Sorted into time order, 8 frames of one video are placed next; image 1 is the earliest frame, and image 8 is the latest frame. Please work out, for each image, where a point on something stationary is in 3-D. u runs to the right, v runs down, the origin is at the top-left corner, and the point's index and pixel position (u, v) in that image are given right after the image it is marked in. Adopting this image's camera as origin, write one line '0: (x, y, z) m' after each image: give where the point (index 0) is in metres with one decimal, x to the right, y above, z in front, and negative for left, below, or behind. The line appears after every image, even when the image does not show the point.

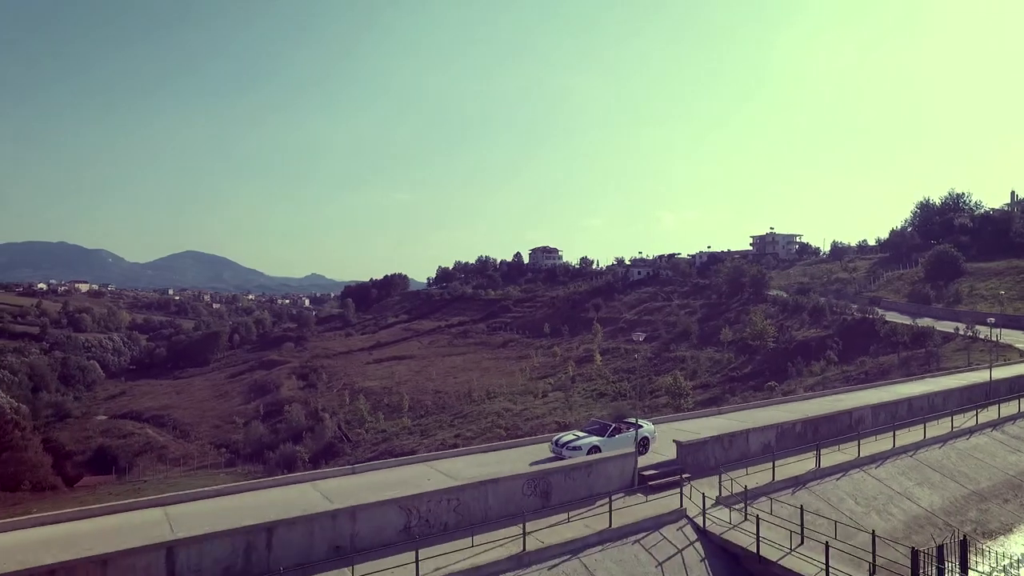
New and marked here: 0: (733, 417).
0: (+8.7, -4.0, +21.7) m
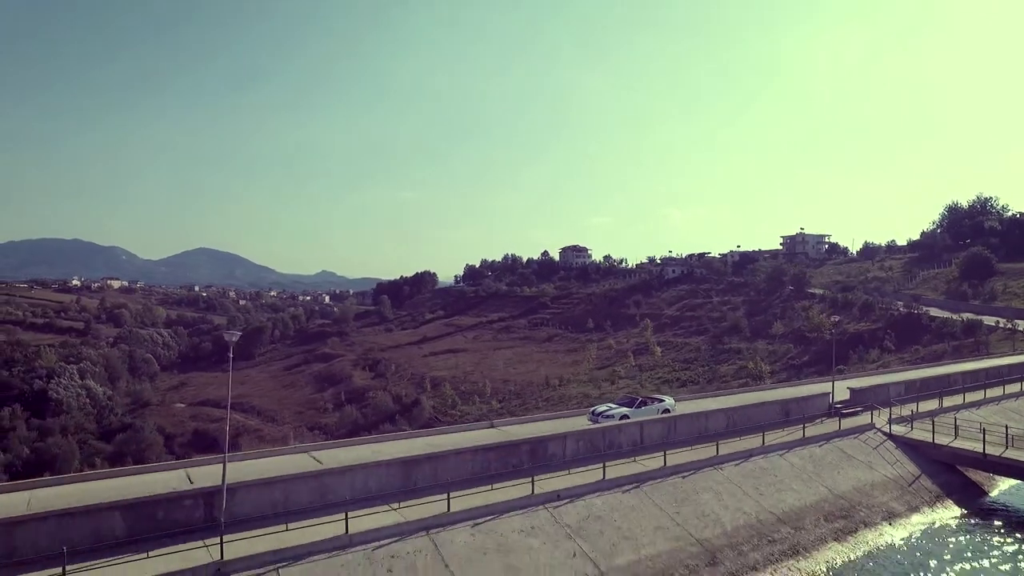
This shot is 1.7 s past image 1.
0: (+13.8, -4.0, +26.2) m
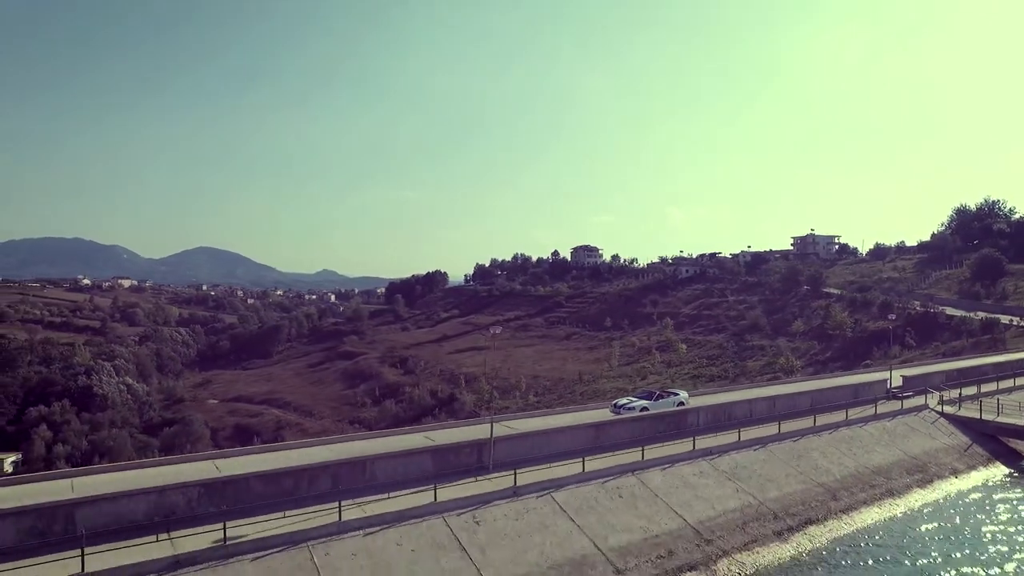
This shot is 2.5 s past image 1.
0: (+16.4, -4.0, +28.7) m
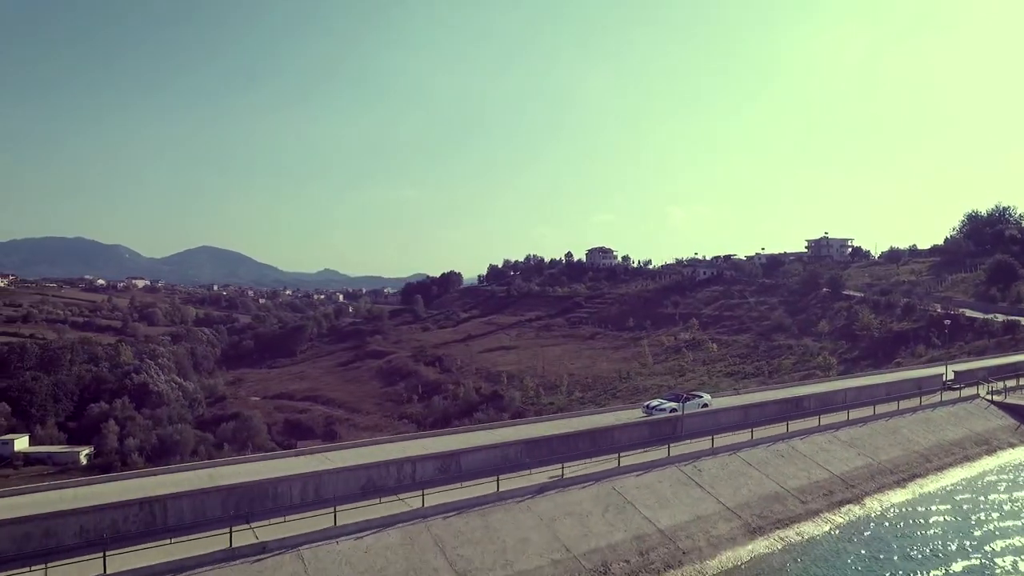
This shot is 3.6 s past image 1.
0: (+19.9, -4.3, +32.0) m
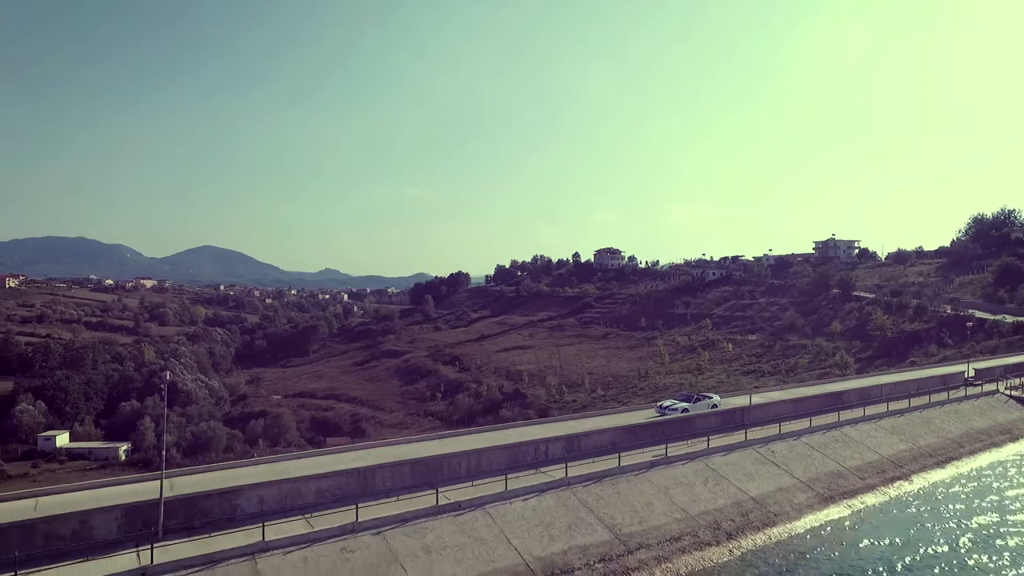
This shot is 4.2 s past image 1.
0: (+21.9, -4.5, +33.9) m
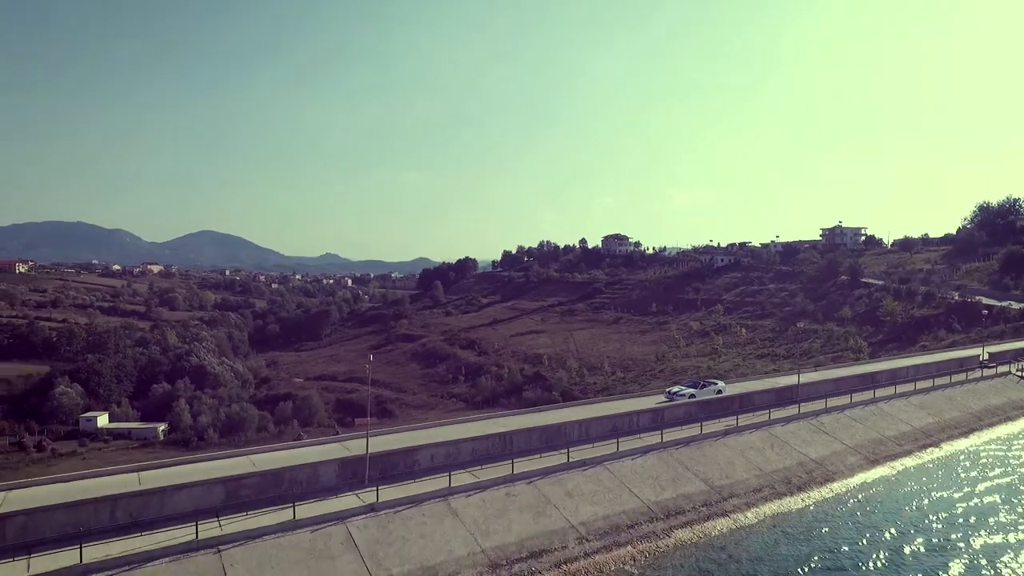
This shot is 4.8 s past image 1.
0: (+23.9, -3.8, +36.0) m
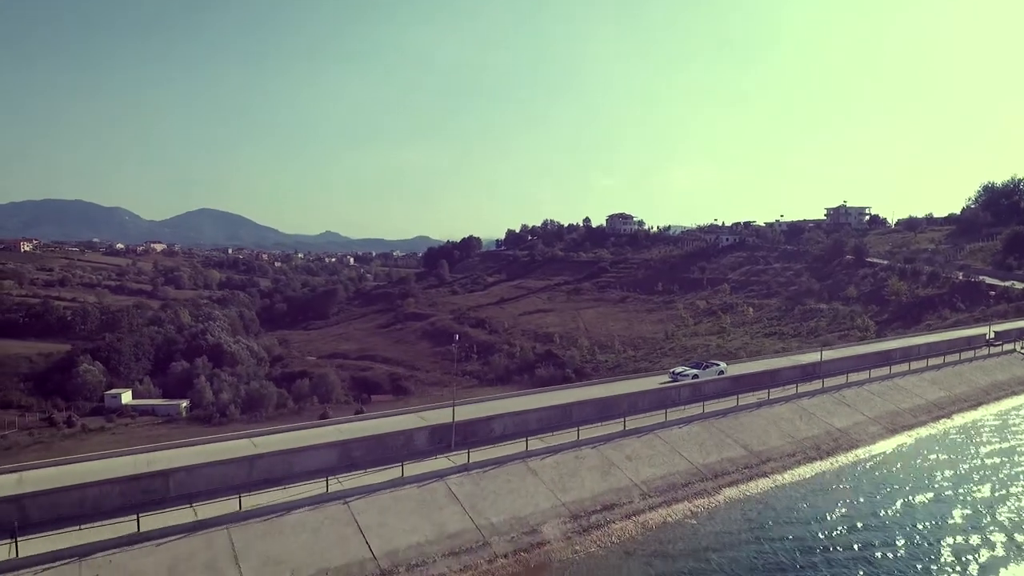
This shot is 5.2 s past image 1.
0: (+25.0, -2.7, +37.3) m
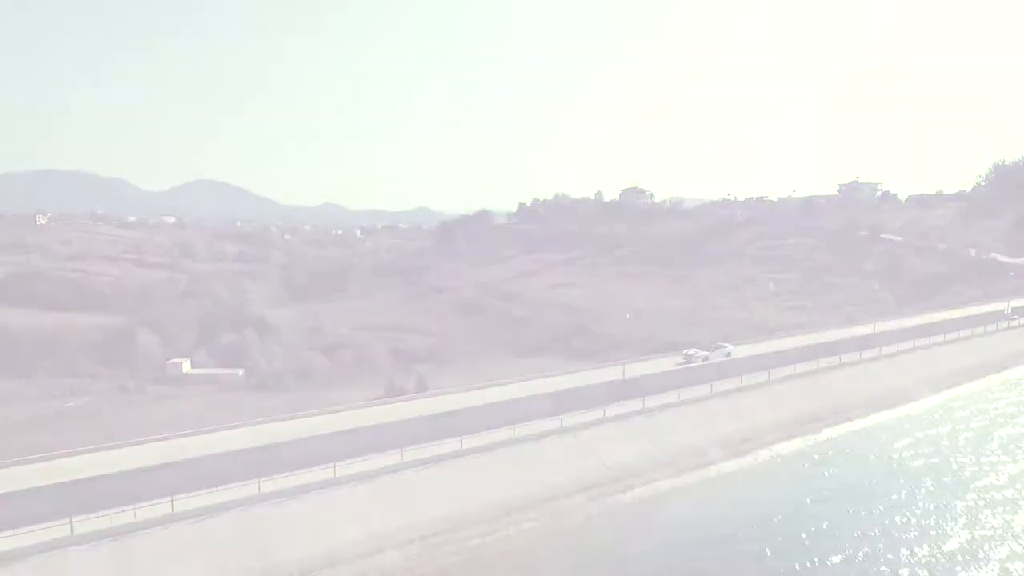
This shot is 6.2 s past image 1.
0: (+28.5, -1.3, +41.0) m
